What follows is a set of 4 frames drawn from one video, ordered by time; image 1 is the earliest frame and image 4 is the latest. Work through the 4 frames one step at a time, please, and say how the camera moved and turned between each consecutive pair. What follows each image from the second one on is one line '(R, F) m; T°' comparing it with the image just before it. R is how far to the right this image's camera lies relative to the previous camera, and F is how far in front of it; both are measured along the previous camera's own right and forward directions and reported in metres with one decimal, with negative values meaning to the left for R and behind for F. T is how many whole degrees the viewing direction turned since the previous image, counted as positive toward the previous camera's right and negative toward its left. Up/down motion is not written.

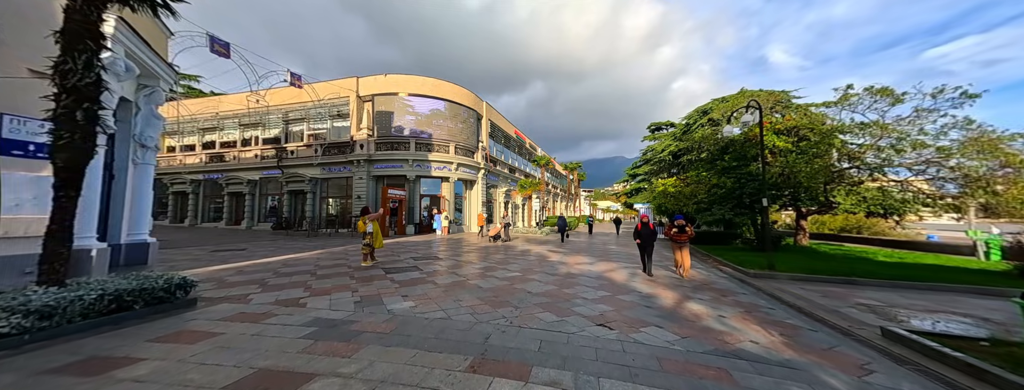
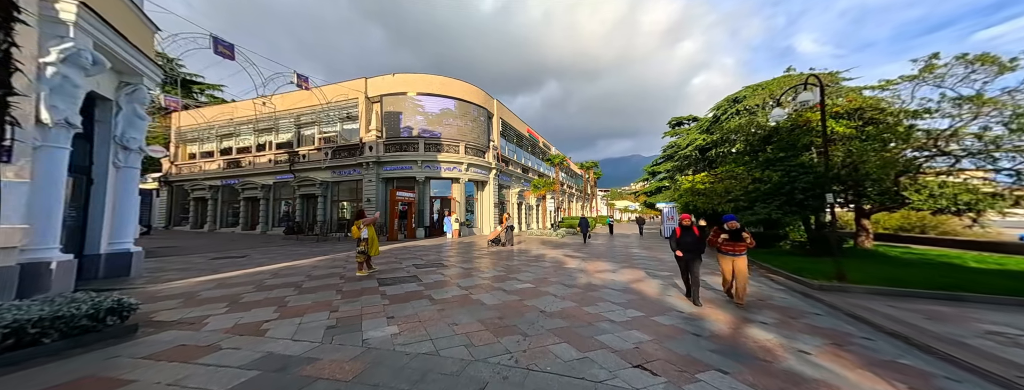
(+0.1, +1.0) m; -3°
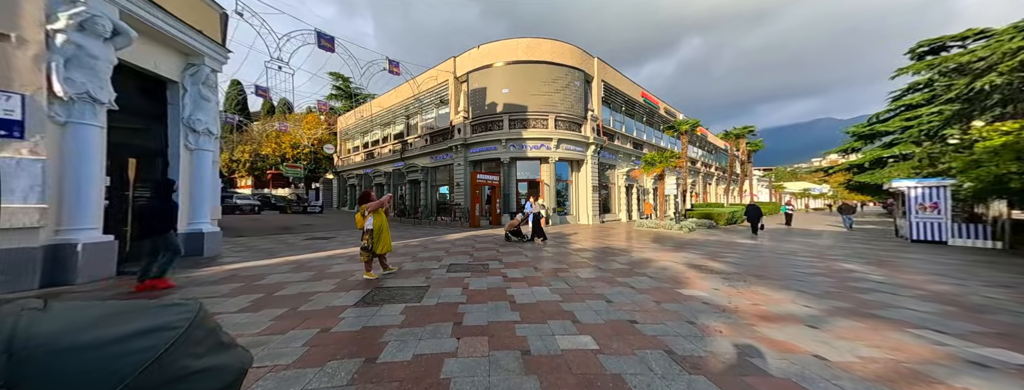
(+0.9, +3.5) m; -24°
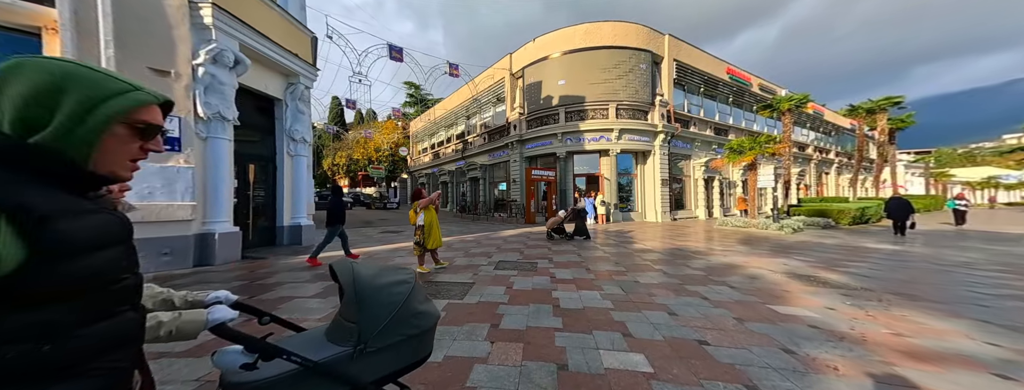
(+0.3, +0.3) m; -13°
